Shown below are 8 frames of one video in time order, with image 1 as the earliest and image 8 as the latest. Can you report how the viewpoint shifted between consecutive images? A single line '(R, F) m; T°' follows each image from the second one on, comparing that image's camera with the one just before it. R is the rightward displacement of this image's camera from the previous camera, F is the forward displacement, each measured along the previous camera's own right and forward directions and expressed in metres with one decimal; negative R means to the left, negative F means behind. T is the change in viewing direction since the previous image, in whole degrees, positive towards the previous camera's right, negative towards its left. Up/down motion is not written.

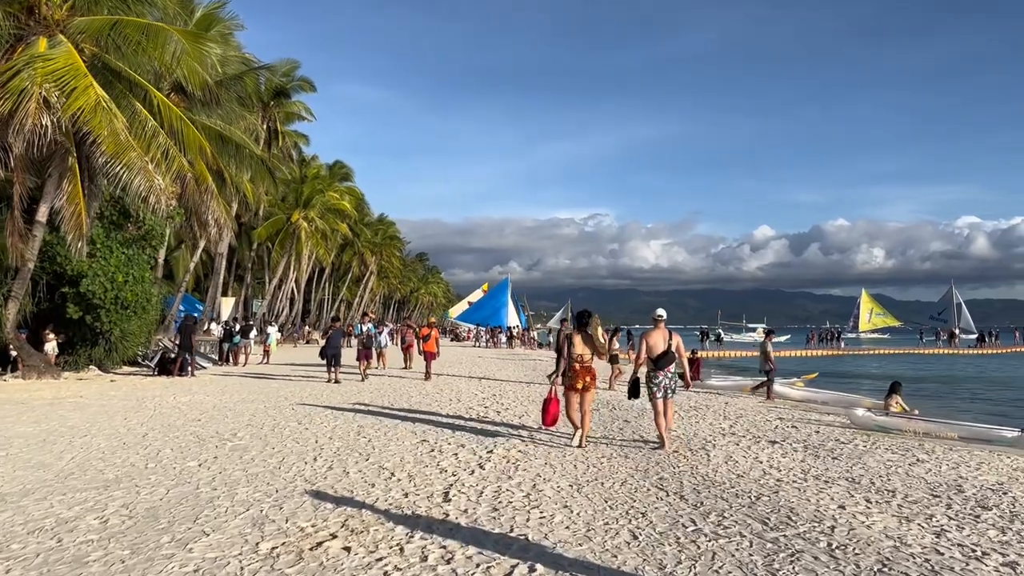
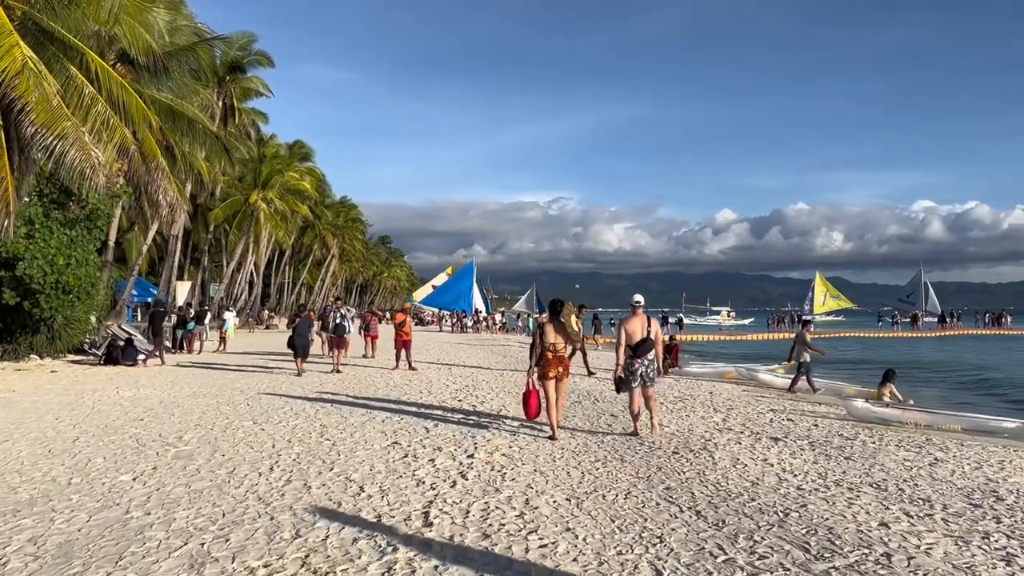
(-0.2, +1.0) m; +2°
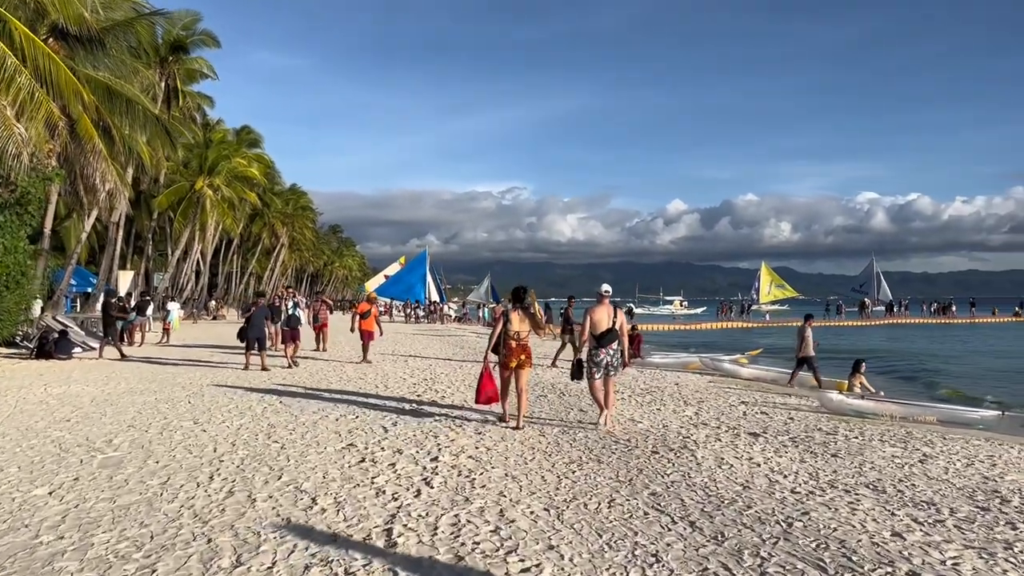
(-0.1, +0.7) m; +3°
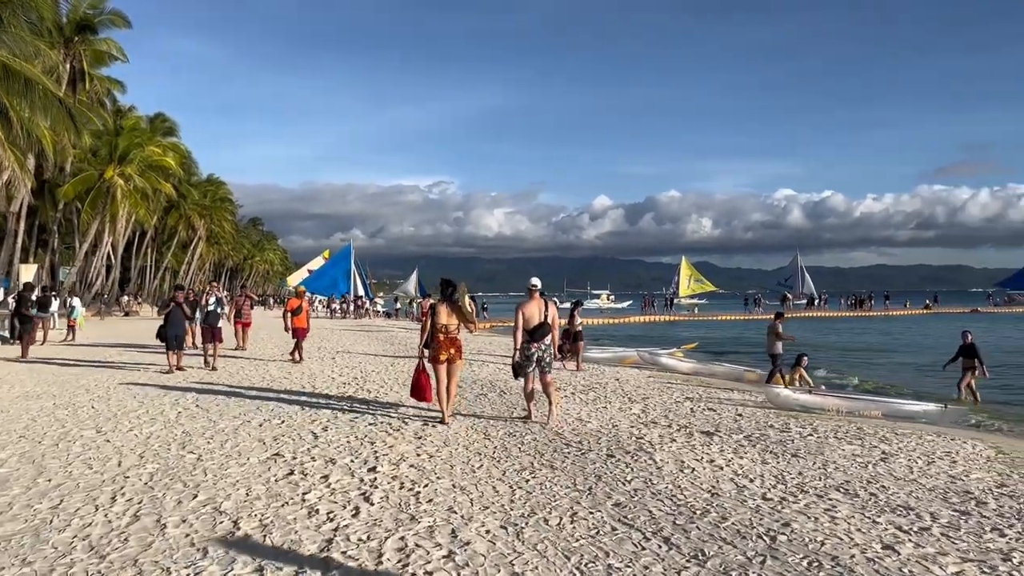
(-0.2, +0.7) m; +5°
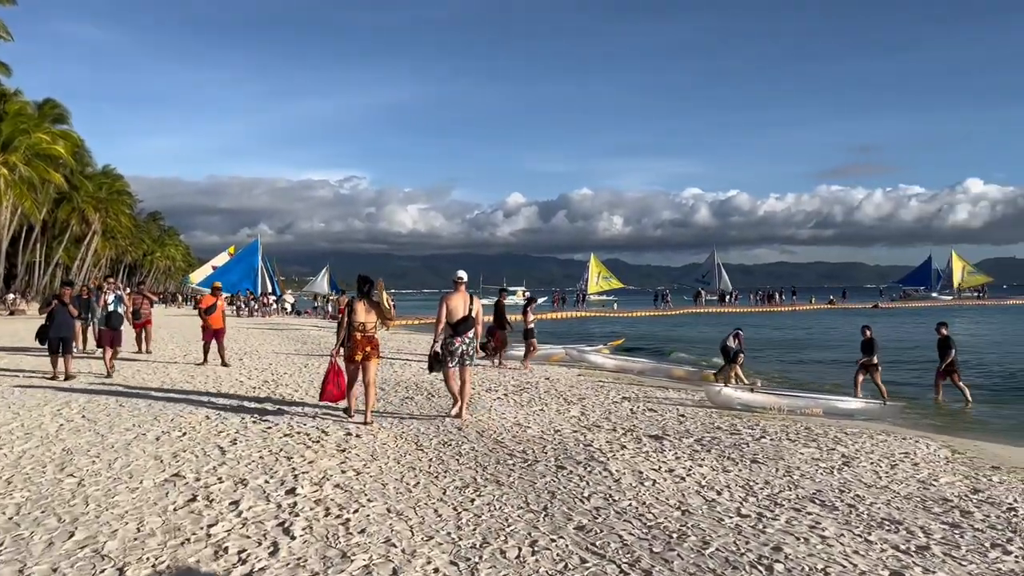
(-0.2, +0.8) m; +6°
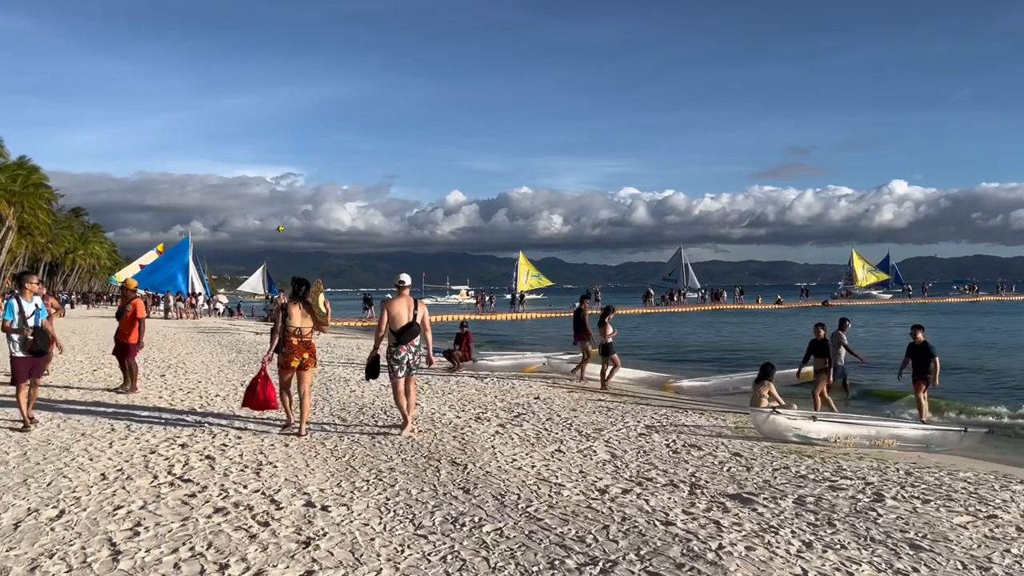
(-0.6, +2.5) m; +4°
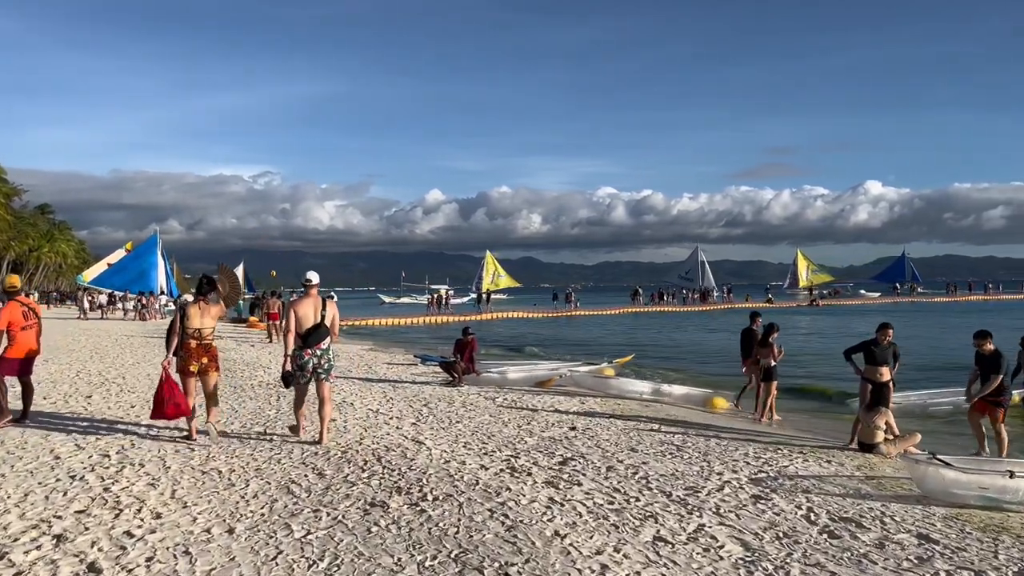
(-0.6, +2.9) m; +1°
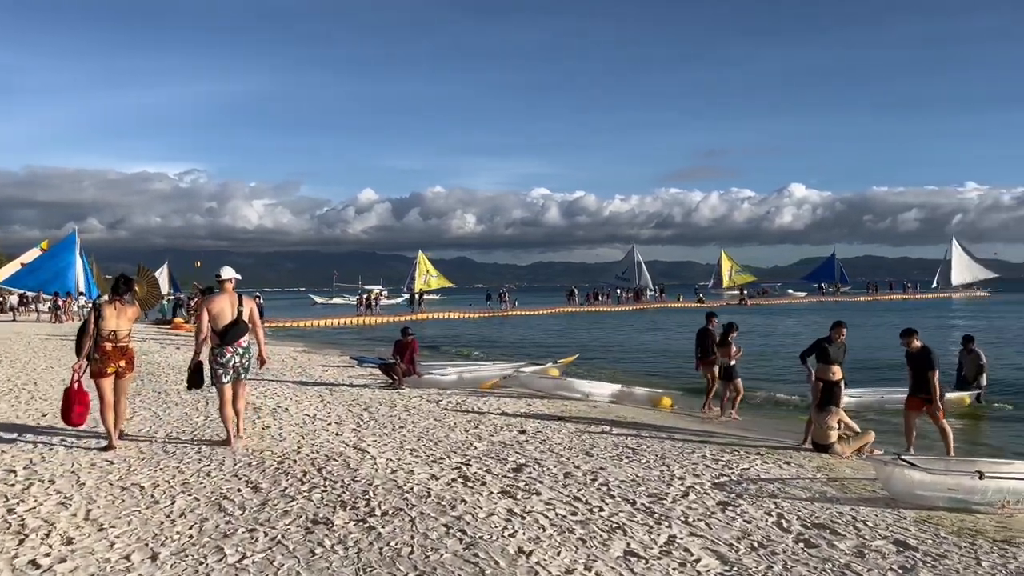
(-0.1, +0.4) m; +4°
